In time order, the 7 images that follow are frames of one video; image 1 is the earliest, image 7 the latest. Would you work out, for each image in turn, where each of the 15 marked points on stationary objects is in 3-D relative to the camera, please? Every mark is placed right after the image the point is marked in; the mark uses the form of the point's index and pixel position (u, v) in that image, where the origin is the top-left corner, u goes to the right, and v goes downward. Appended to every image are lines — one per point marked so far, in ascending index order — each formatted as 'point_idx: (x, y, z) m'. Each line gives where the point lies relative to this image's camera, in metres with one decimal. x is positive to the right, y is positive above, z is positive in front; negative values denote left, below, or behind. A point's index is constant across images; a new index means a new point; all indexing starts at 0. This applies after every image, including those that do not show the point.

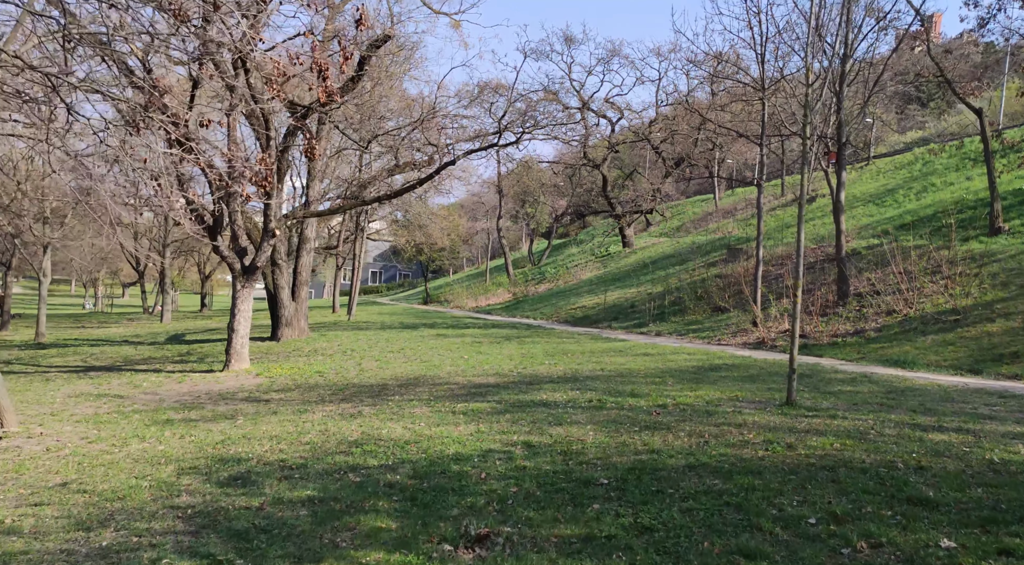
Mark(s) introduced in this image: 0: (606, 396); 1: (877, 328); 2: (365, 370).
0: (+1.1, -1.3, +11.3) m
1: (+6.7, -0.8, +17.8) m
2: (-2.6, -1.6, +17.0) m
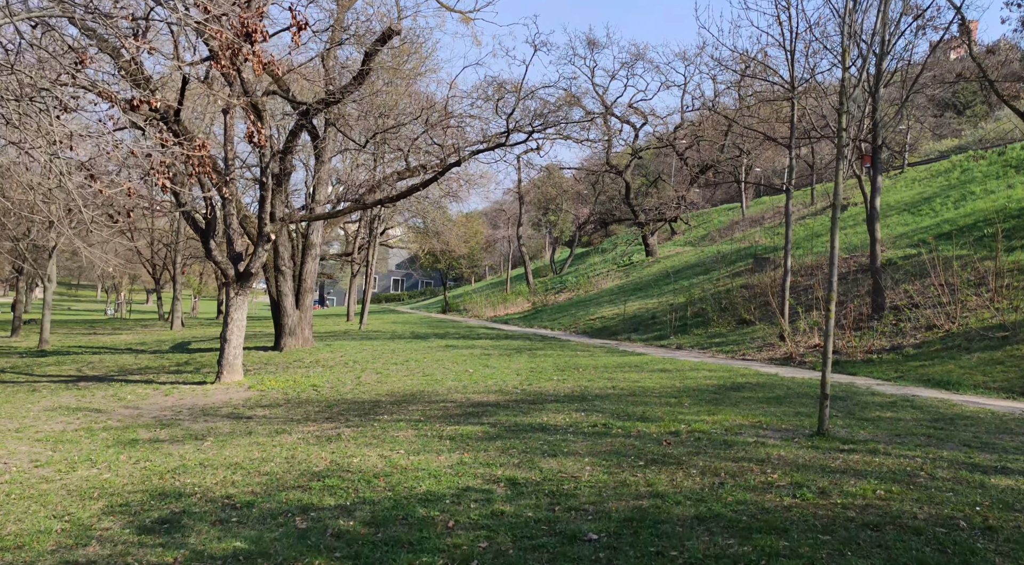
0: (+1.0, -1.4, +10.2) m
1: (+6.9, -1.1, +16.5) m
2: (-2.5, -1.7, +15.9) m
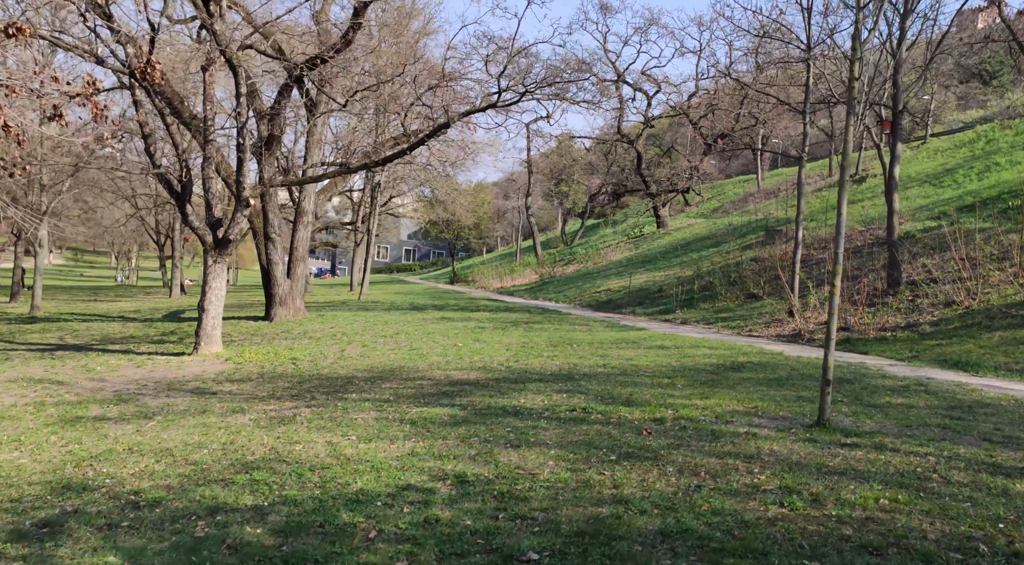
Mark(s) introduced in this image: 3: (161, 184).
0: (+0.8, -1.2, +9.3) m
1: (+6.7, -0.6, +15.5) m
2: (-2.6, -1.2, +15.1) m
3: (-5.7, +1.6, +15.8) m
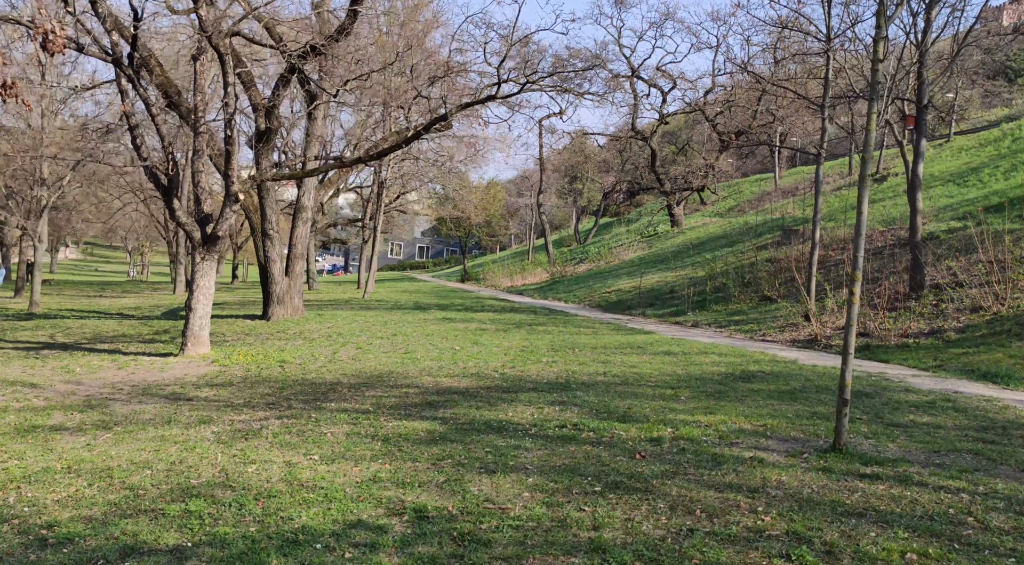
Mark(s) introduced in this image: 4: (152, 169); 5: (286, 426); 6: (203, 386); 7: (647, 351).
0: (+0.7, -1.2, +8.5) m
1: (+6.7, -0.7, +14.7) m
2: (-2.7, -1.2, +14.4) m
3: (-5.7, +1.6, +15.1) m
4: (-5.6, +1.8, +15.1) m
5: (-2.0, -1.3, +8.6) m
6: (-3.9, -1.3, +12.2) m
7: (+2.0, -1.0, +14.1) m
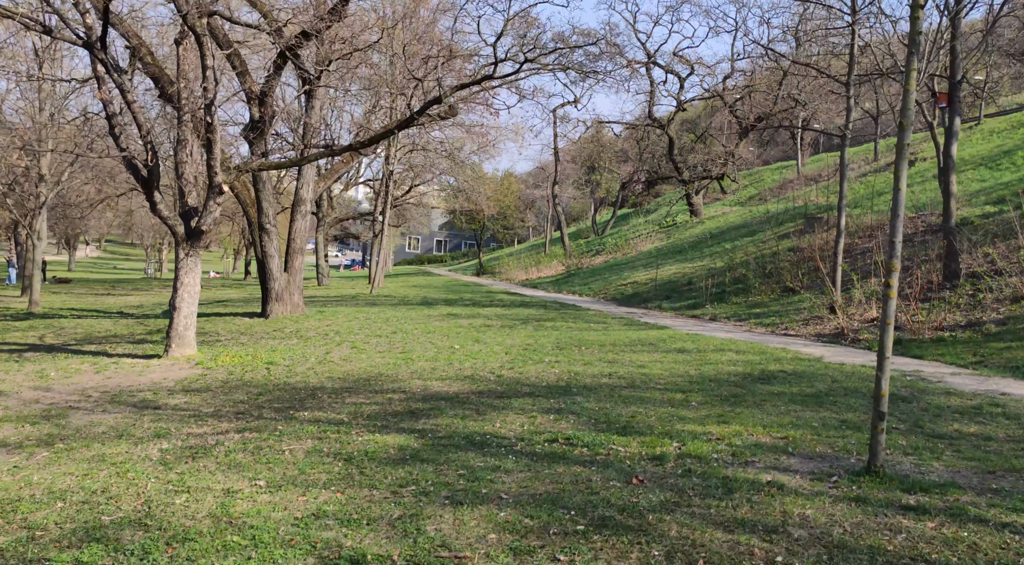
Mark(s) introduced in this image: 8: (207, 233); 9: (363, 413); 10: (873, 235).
0: (+0.6, -1.1, +7.5) m
1: (+6.8, -0.6, +13.5) m
2: (-2.6, -1.1, +13.5) m
3: (-5.7, +1.7, +14.2) m
4: (-5.6, +1.8, +14.2) m
5: (-2.1, -1.2, +7.6) m
6: (-3.9, -1.3, +11.3) m
7: (+2.0, -0.9, +13.1) m
8: (-4.5, +0.7, +14.1) m
9: (-1.4, -1.2, +8.9) m
10: (+7.4, +1.0, +19.8) m
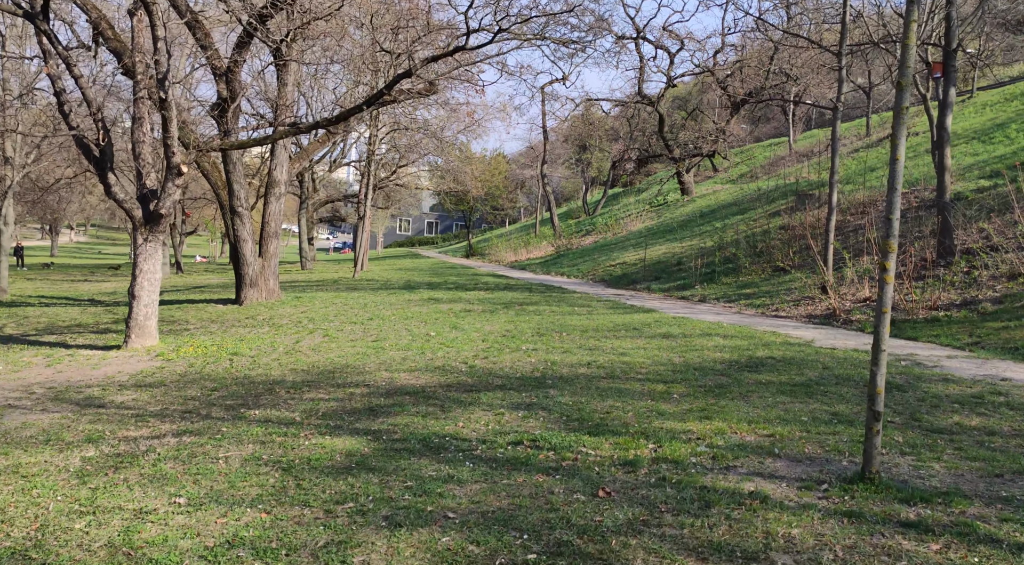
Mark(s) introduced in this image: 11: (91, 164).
0: (+0.3, -1.0, +6.9) m
1: (+6.4, -0.3, +12.9) m
2: (-2.9, -0.9, +12.8) m
3: (-6.0, +1.8, +13.5) m
4: (-5.9, +2.0, +13.5) m
5: (-2.4, -1.2, +7.0) m
6: (-4.2, -1.2, +10.6) m
7: (+1.7, -0.7, +12.4) m
8: (-4.8, +0.9, +13.4) m
9: (-1.6, -1.1, +8.2) m
10: (+7.0, +1.4, +19.1) m
11: (-5.8, +1.6, +13.5) m
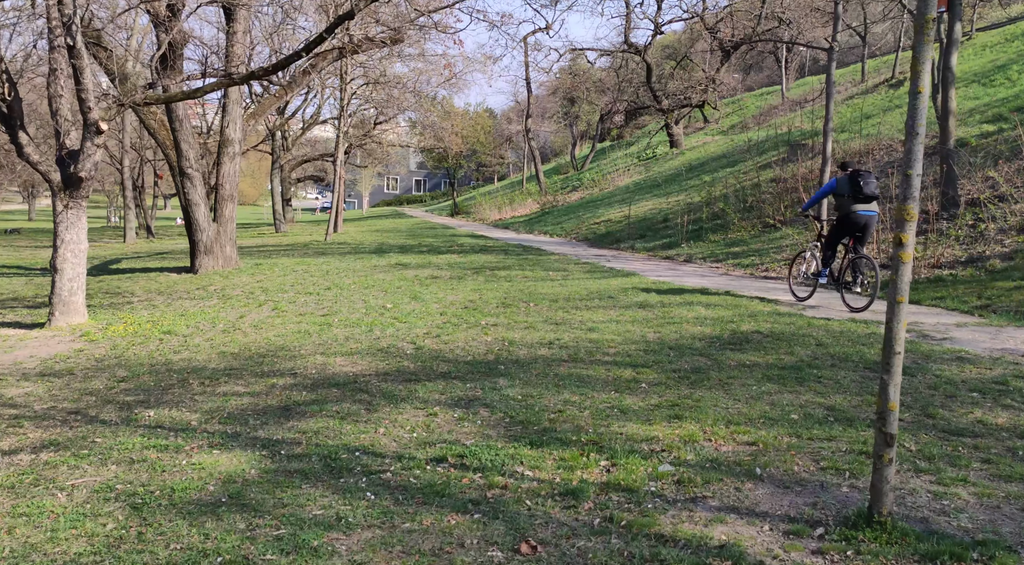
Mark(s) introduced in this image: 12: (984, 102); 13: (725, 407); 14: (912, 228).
0: (-0.1, -0.9, +5.7) m
1: (+6.0, +0.3, +11.6) m
2: (-3.4, -0.6, +11.6) m
3: (-6.5, +2.2, +12.1) m
4: (-6.5, +2.3, +12.1) m
5: (-2.8, -1.1, +5.7) m
6: (-4.7, -0.9, +9.4) m
7: (+1.2, -0.3, +11.2) m
8: (-5.3, +1.2, +12.1) m
9: (-2.1, -0.9, +7.0) m
10: (+6.5, +2.2, +17.8) m
11: (-6.4, +2.0, +12.1) m
12: (+9.1, +3.4, +18.4) m
13: (+1.4, -0.8, +6.3) m
14: (+2.3, +0.4, +5.7) m
